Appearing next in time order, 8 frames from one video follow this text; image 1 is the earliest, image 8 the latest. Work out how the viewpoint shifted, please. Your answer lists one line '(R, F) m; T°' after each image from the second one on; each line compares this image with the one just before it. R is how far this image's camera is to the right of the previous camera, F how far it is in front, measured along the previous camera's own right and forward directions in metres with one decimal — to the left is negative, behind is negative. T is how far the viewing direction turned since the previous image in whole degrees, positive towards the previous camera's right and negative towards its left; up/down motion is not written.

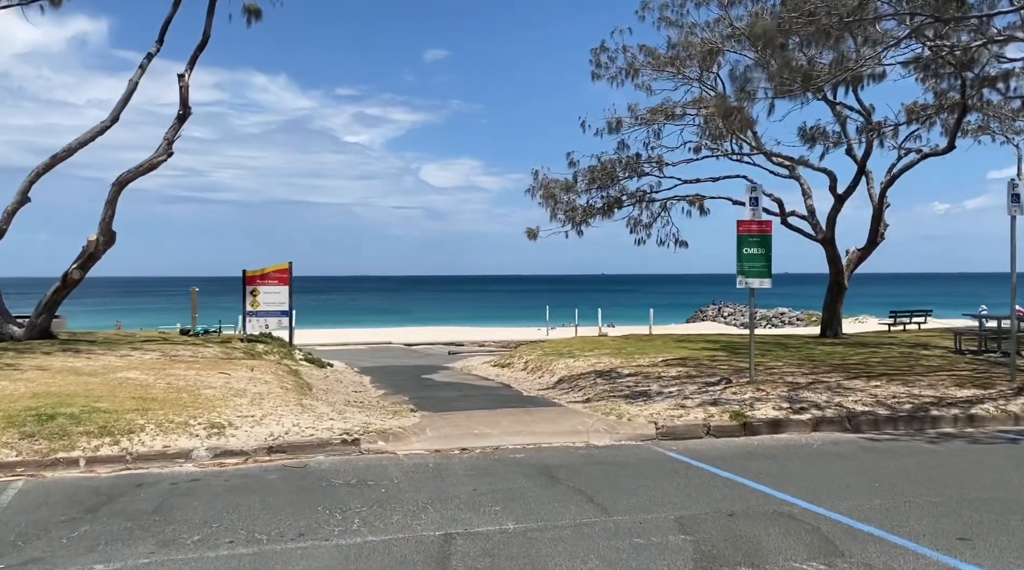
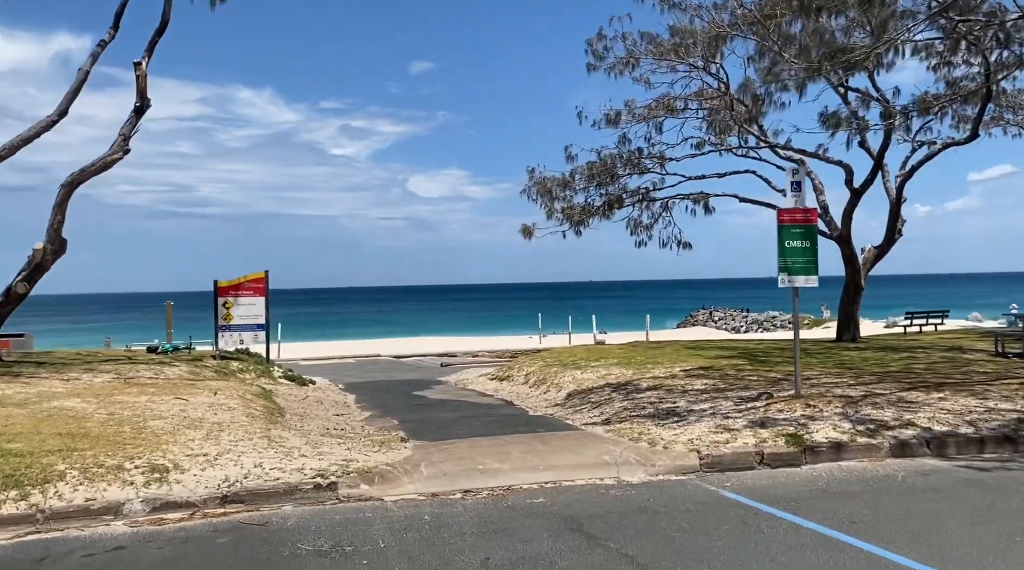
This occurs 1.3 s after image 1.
(-0.2, +1.9) m; +1°
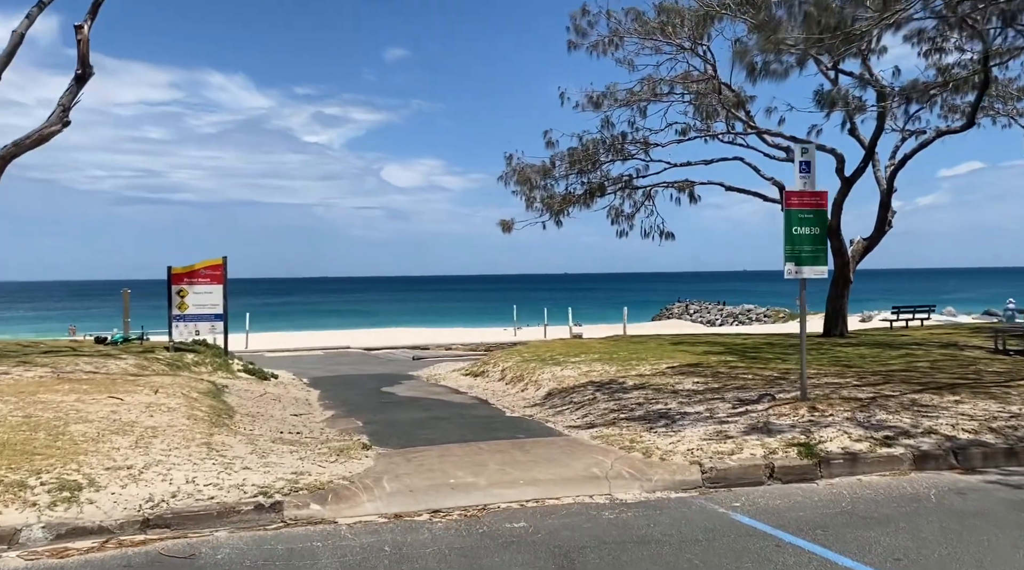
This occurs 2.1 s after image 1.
(0.0, +1.1) m; +2°
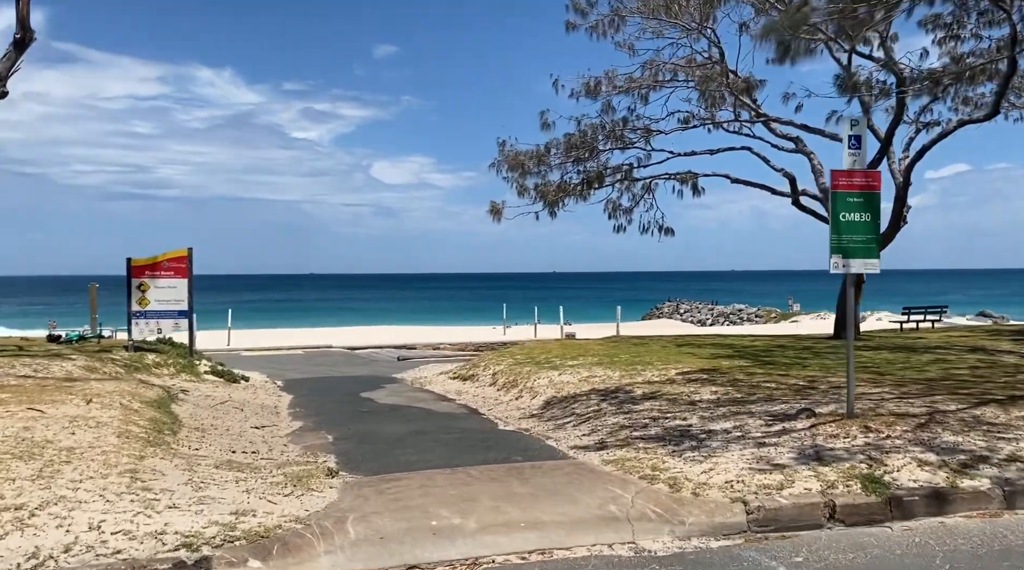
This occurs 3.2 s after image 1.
(-0.1, +1.6) m; +1°
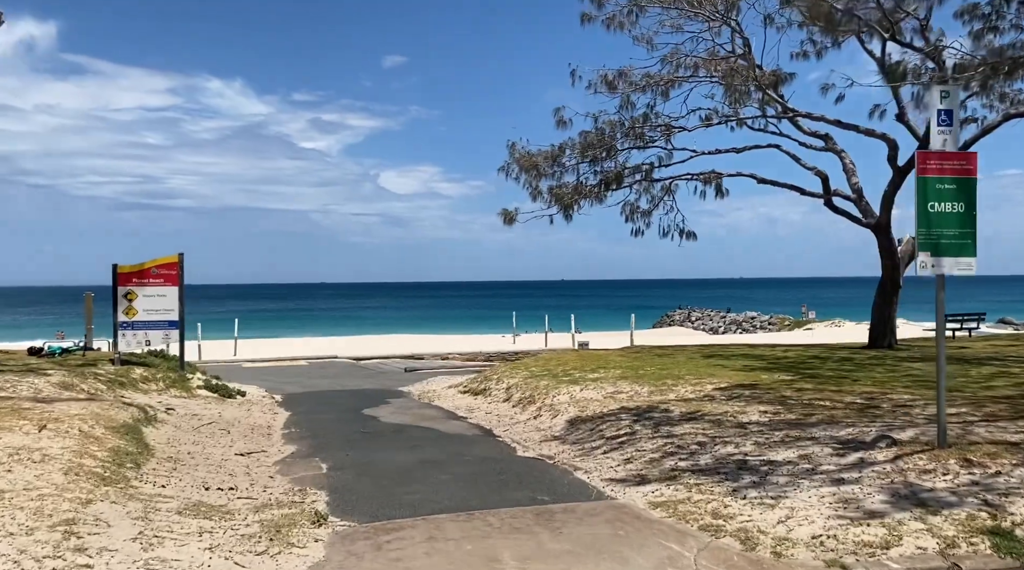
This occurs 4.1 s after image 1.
(-0.1, +1.3) m; -1°
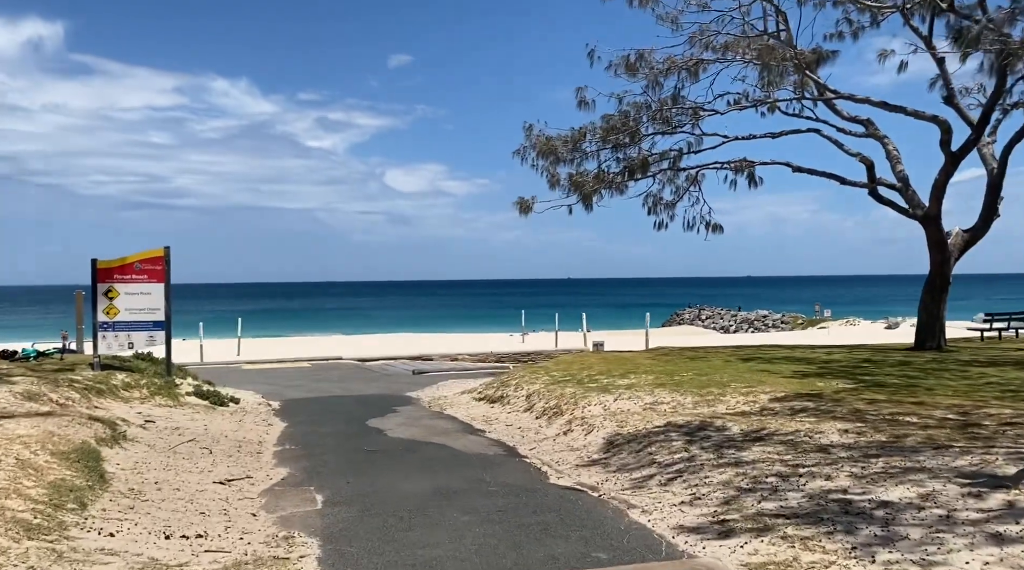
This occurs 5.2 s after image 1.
(-0.2, +1.6) m; 0°
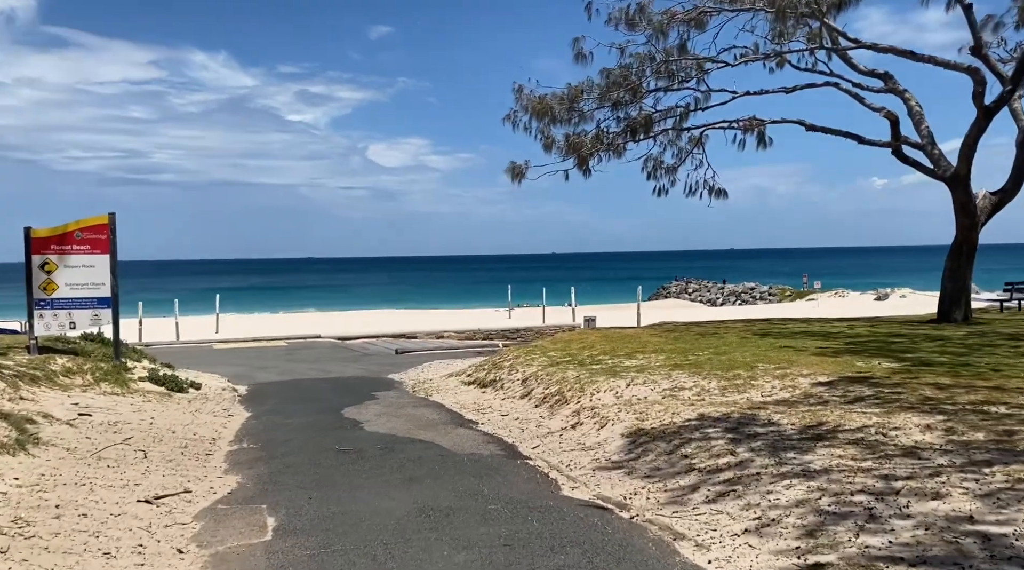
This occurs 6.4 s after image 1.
(-0.1, +1.7) m; +1°
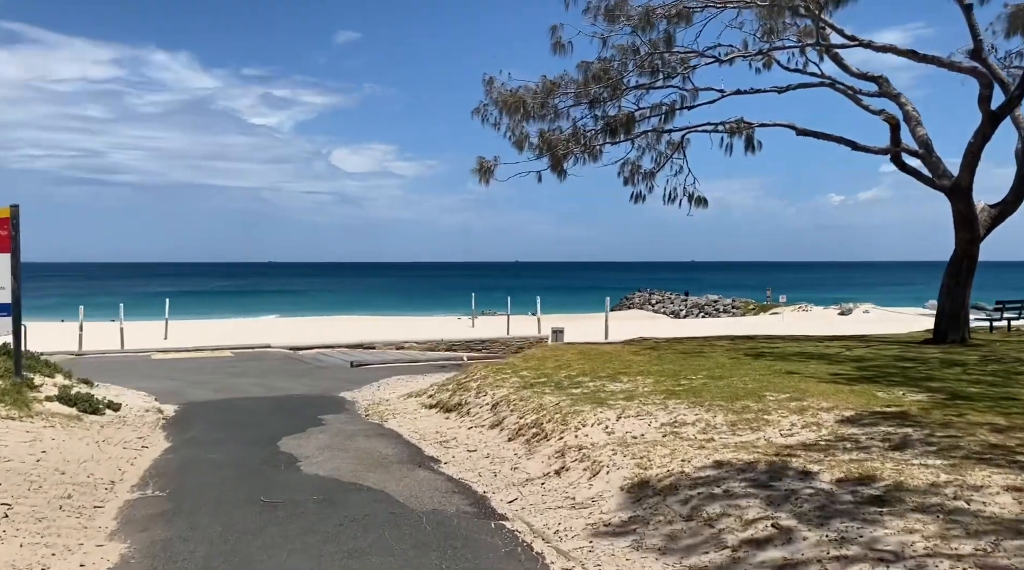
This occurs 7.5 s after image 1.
(-0.1, +1.6) m; +2°
